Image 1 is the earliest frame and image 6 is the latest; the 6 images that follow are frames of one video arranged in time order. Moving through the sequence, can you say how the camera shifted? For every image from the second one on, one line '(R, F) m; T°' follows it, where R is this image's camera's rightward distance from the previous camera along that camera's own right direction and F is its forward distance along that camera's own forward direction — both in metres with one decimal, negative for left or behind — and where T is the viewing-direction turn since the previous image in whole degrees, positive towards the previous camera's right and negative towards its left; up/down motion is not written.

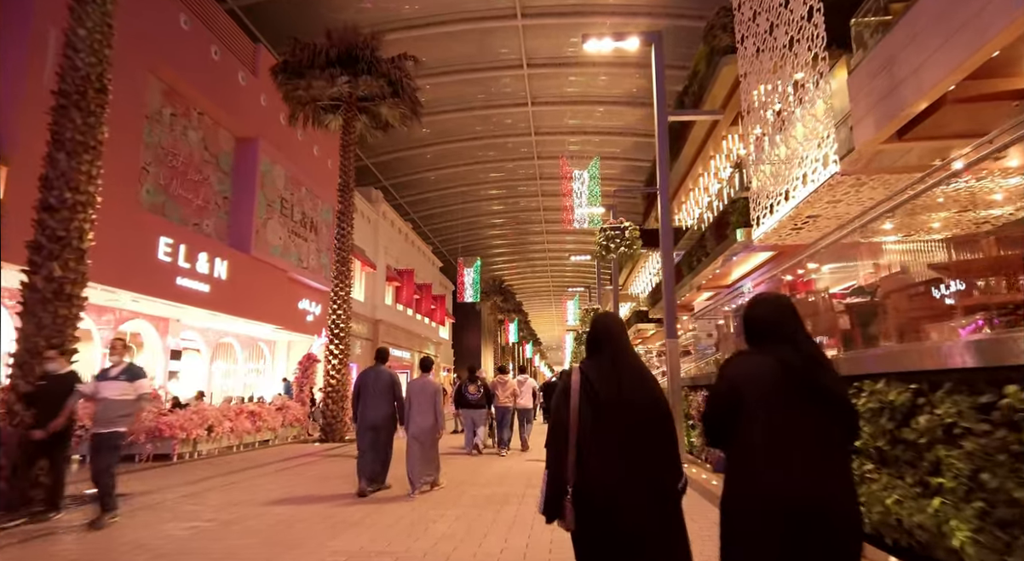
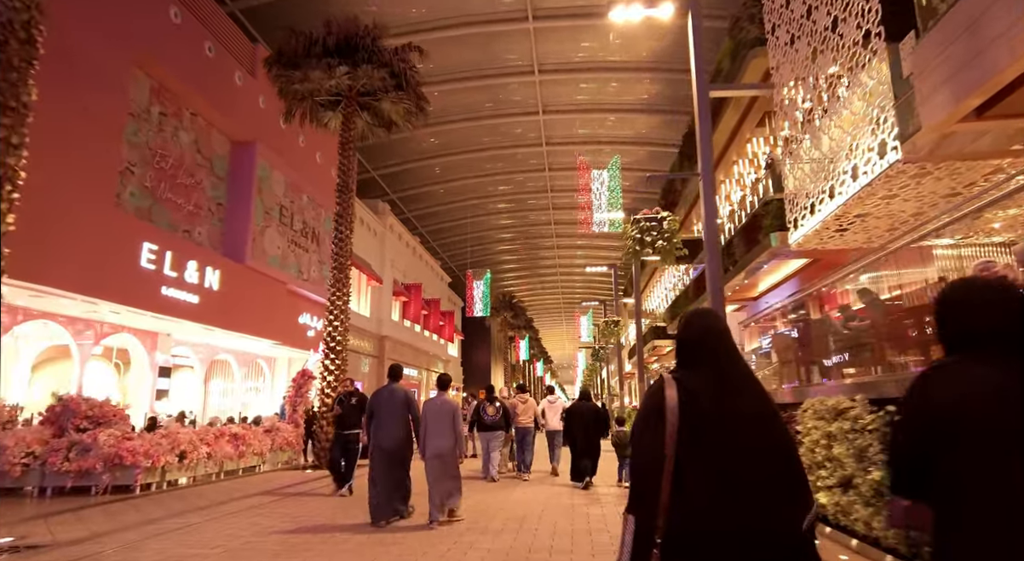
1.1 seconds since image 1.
(-0.1, +1.1) m; -1°
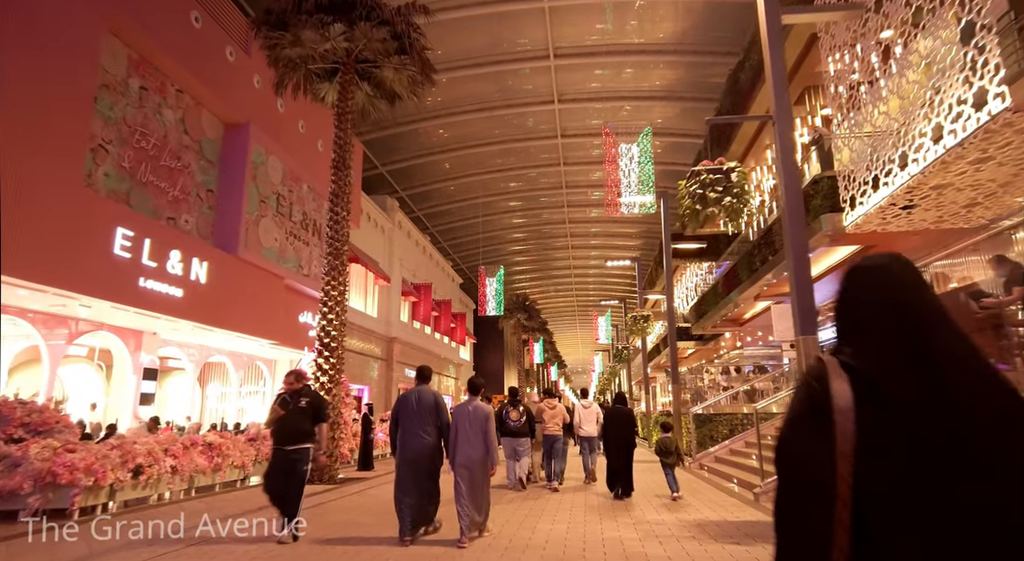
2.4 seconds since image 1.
(-0.1, +1.3) m; -1°
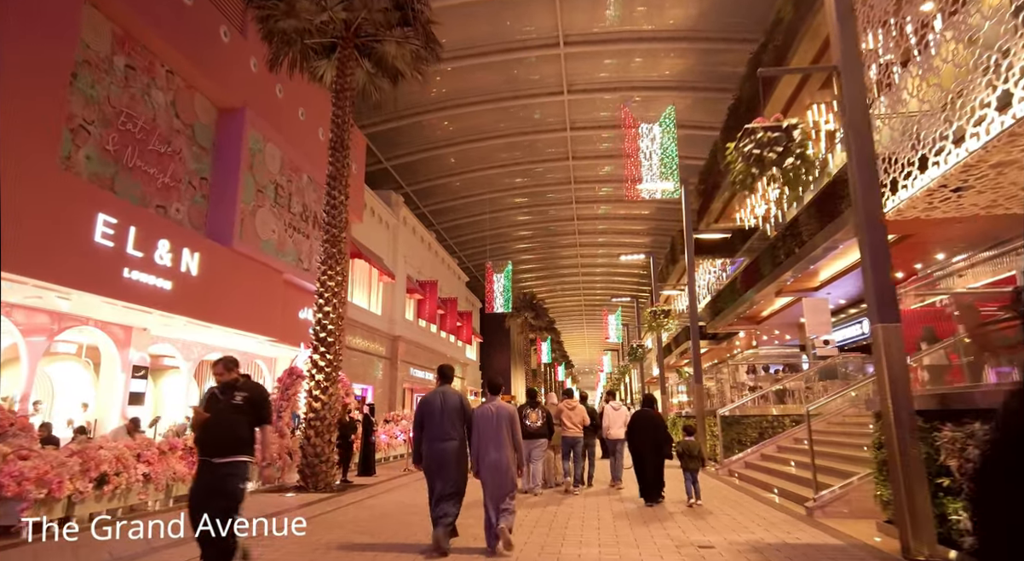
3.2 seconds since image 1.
(-0.1, +0.8) m; -1°
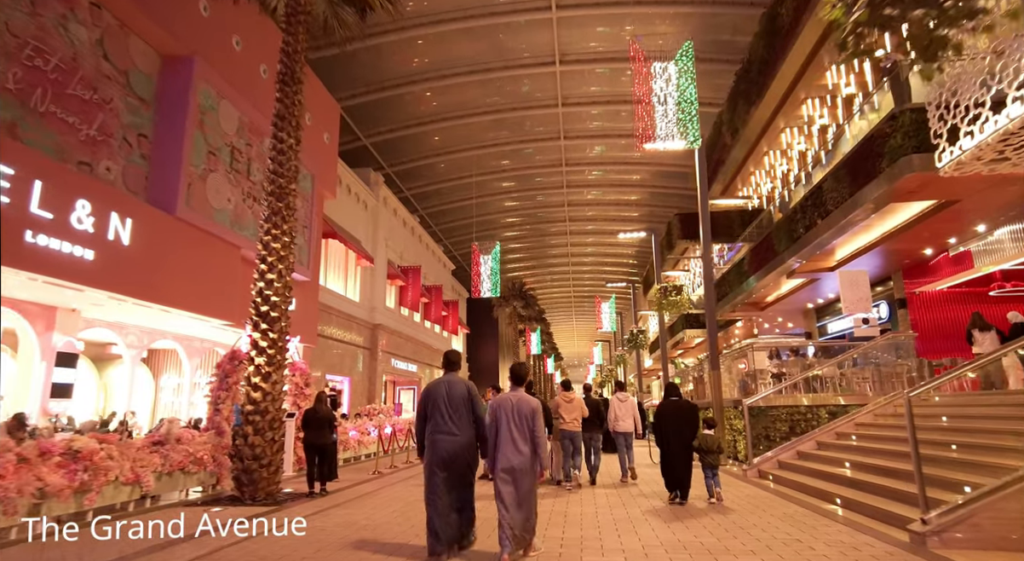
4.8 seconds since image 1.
(0.0, +1.6) m; +1°
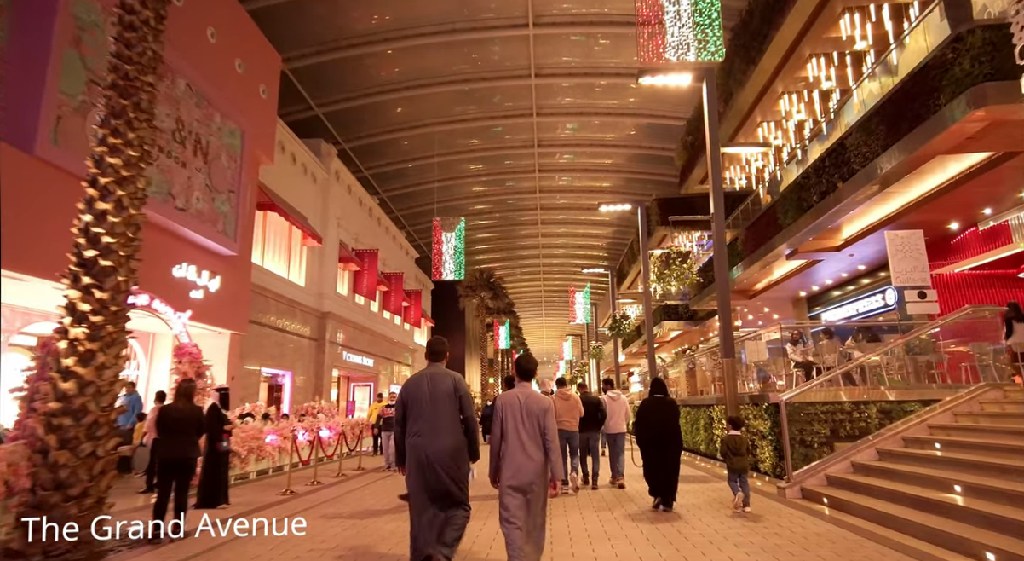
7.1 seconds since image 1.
(+0.1, +2.2) m; +3°
